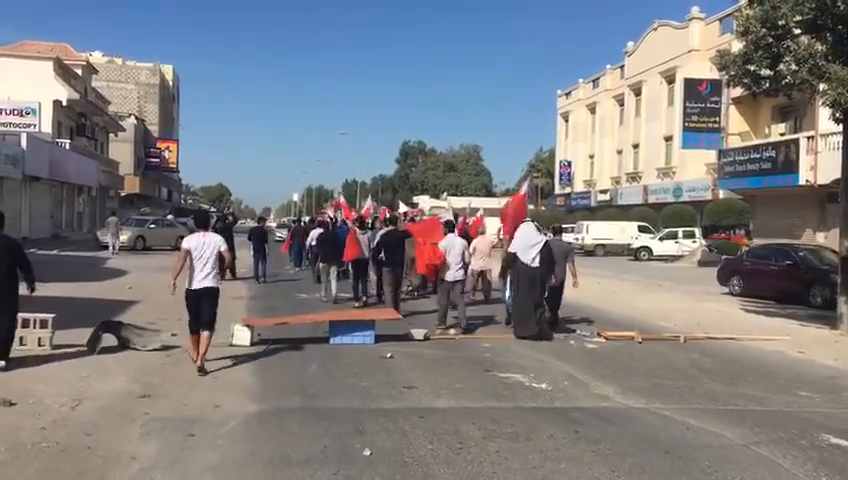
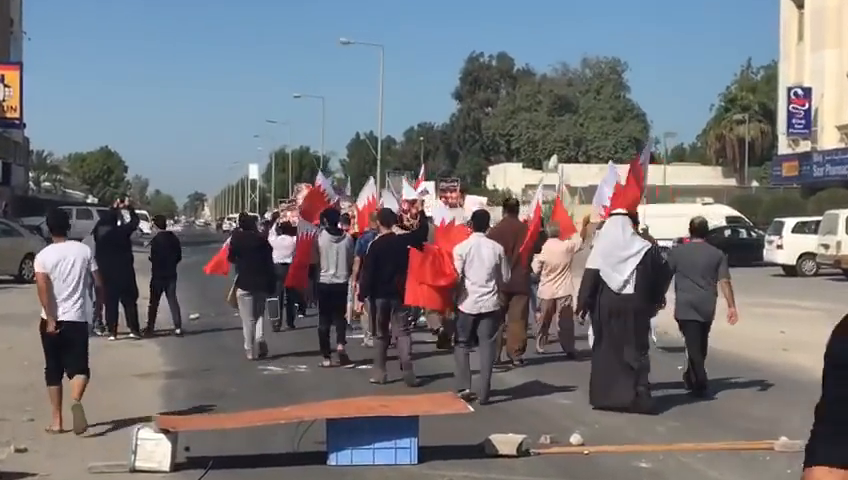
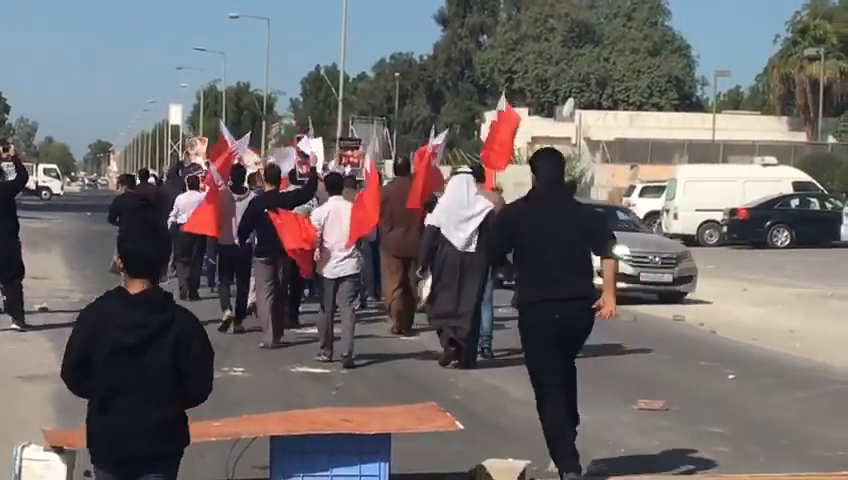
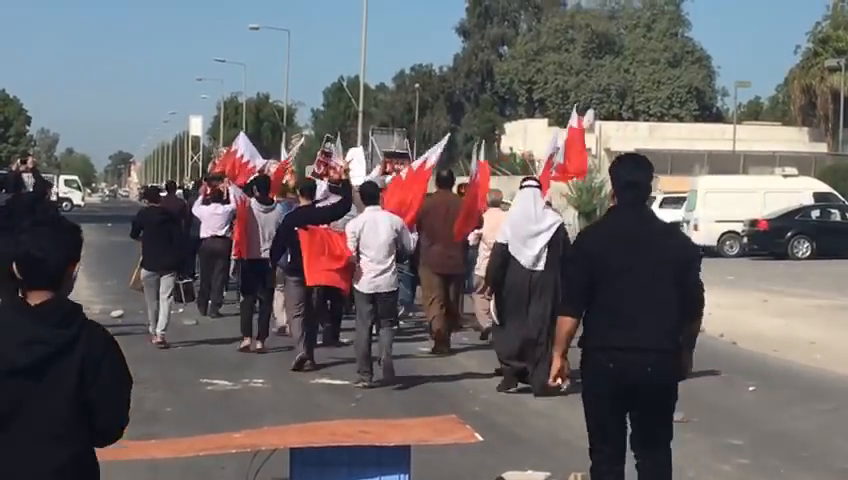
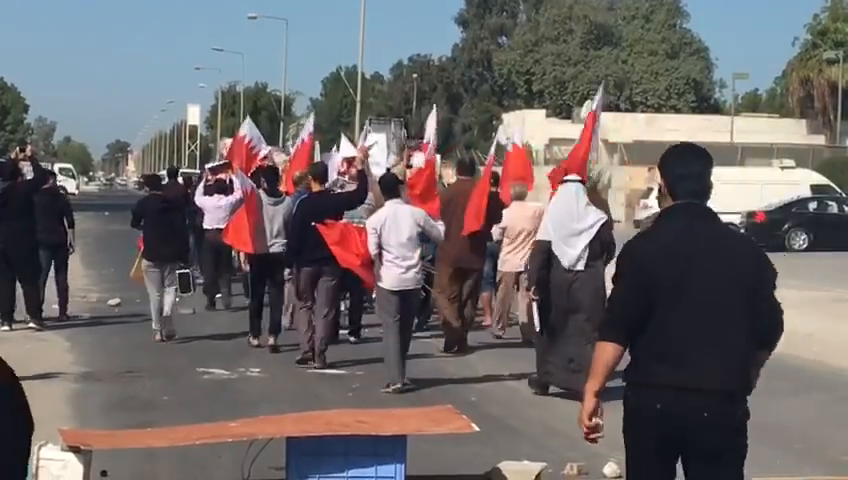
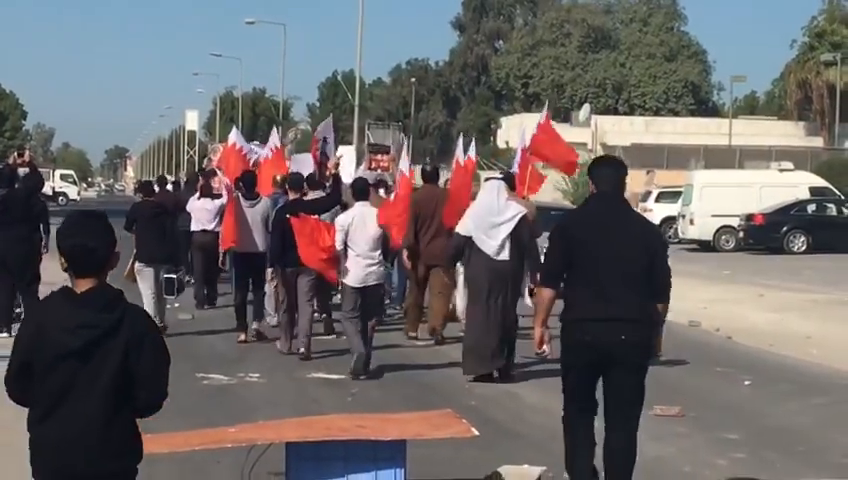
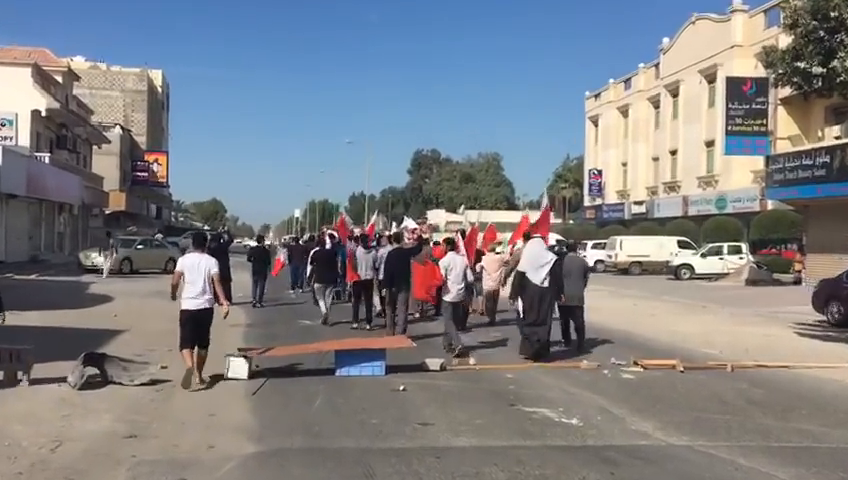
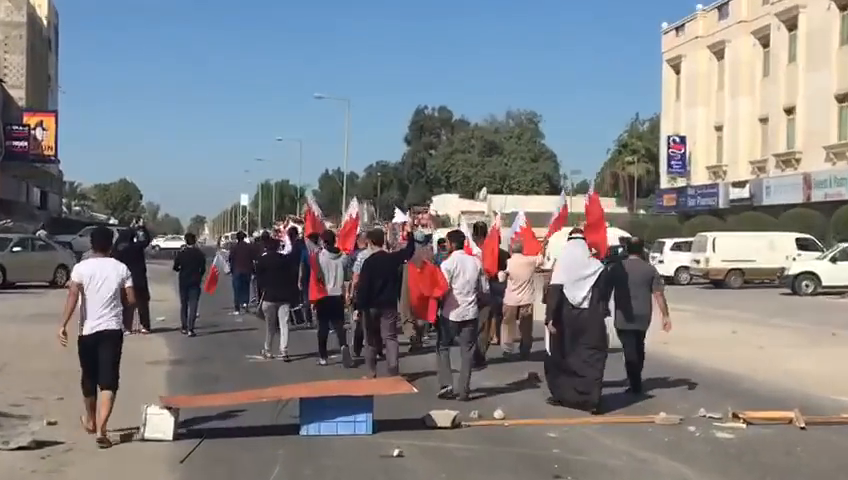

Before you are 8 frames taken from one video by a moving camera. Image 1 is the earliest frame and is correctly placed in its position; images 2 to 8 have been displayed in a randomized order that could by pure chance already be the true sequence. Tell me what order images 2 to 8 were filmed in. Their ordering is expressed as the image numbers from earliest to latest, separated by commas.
7, 8, 2, 5, 4, 6, 3
